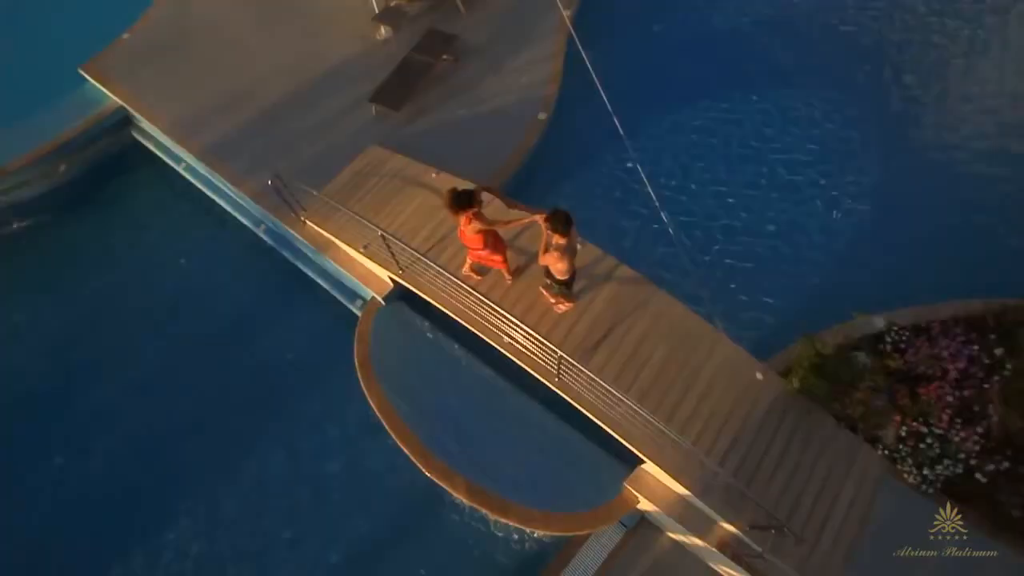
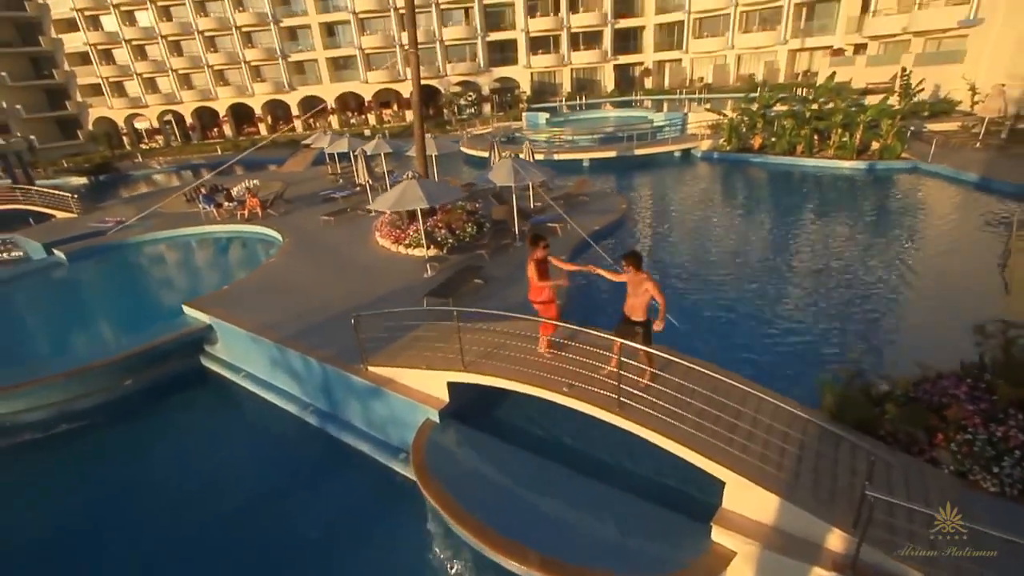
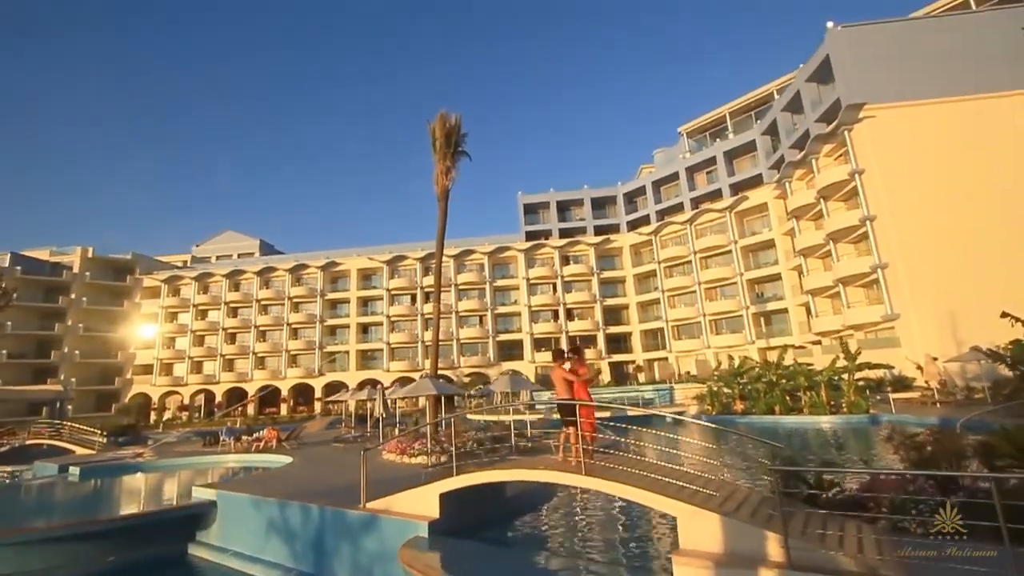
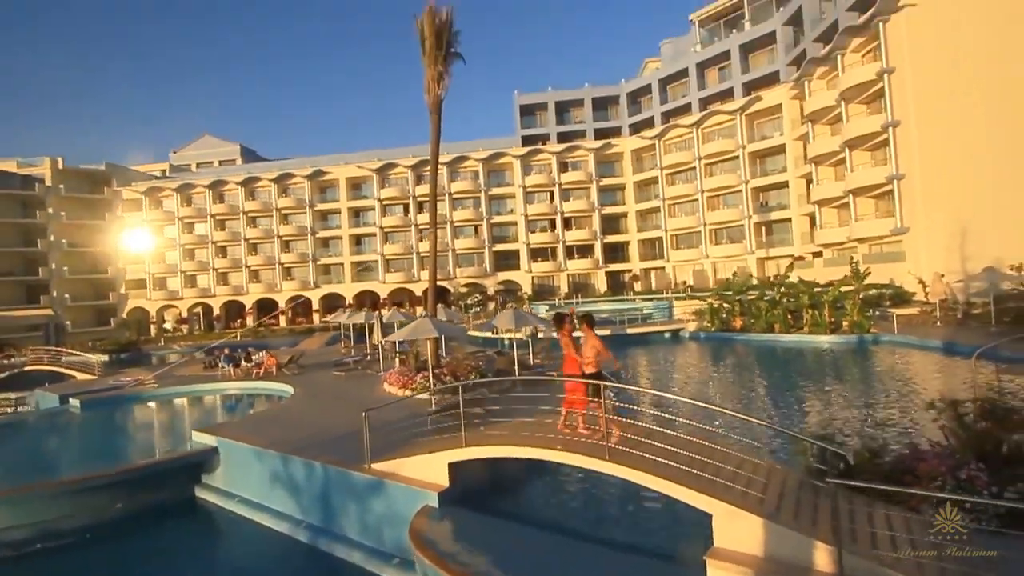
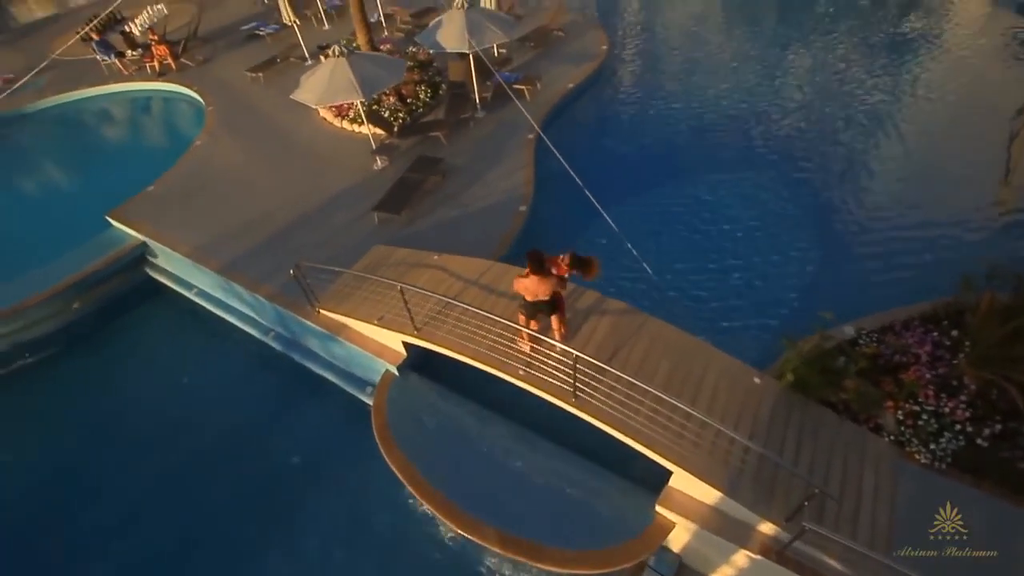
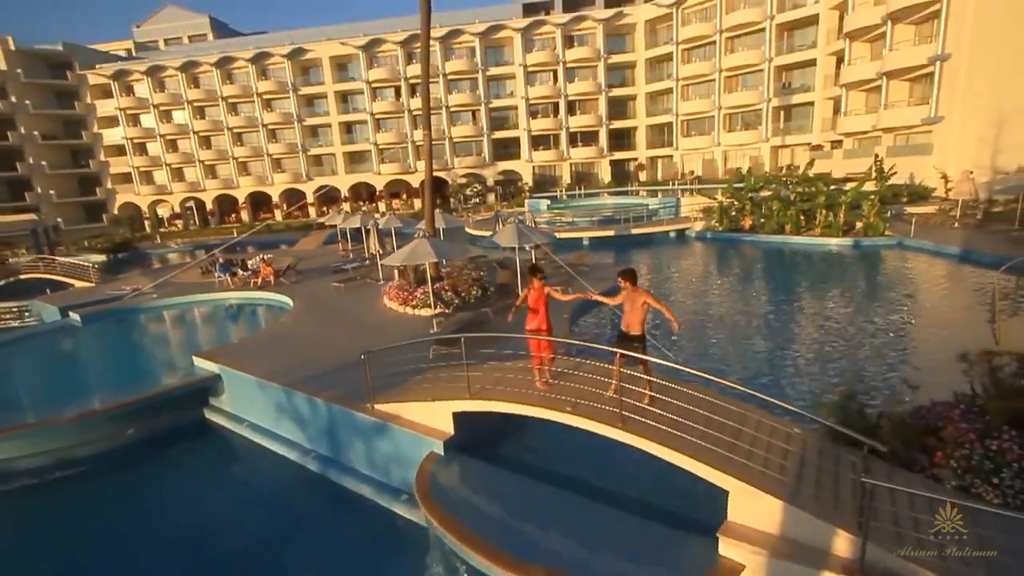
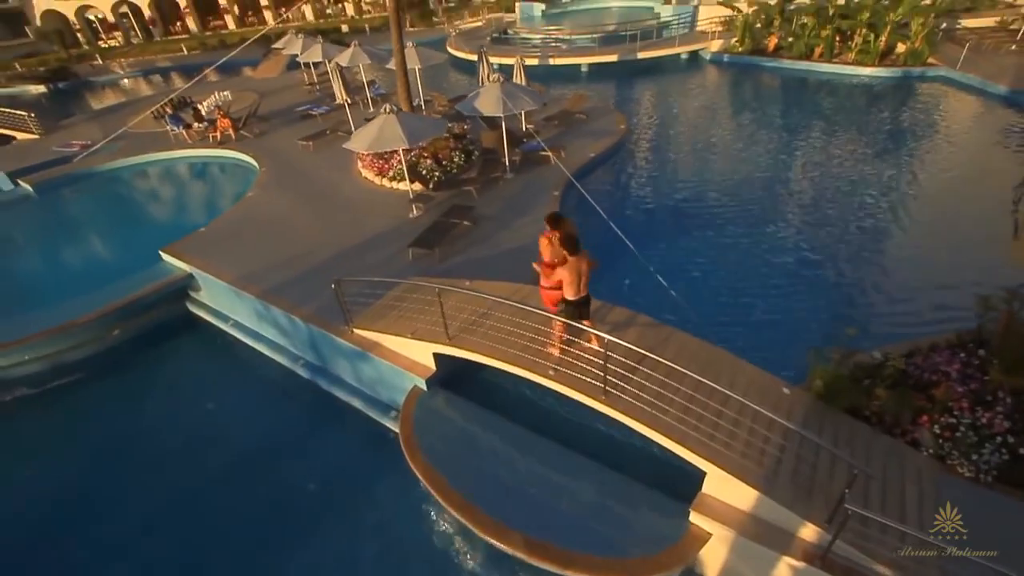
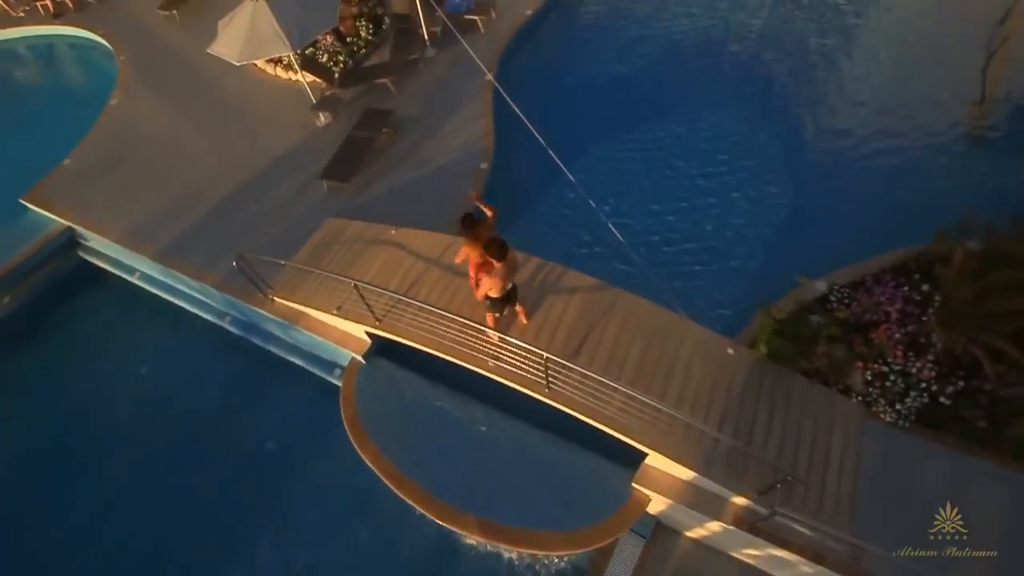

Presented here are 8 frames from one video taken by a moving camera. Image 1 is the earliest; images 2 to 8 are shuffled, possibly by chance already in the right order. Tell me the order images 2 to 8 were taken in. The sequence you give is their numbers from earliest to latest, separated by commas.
8, 5, 7, 2, 6, 4, 3
